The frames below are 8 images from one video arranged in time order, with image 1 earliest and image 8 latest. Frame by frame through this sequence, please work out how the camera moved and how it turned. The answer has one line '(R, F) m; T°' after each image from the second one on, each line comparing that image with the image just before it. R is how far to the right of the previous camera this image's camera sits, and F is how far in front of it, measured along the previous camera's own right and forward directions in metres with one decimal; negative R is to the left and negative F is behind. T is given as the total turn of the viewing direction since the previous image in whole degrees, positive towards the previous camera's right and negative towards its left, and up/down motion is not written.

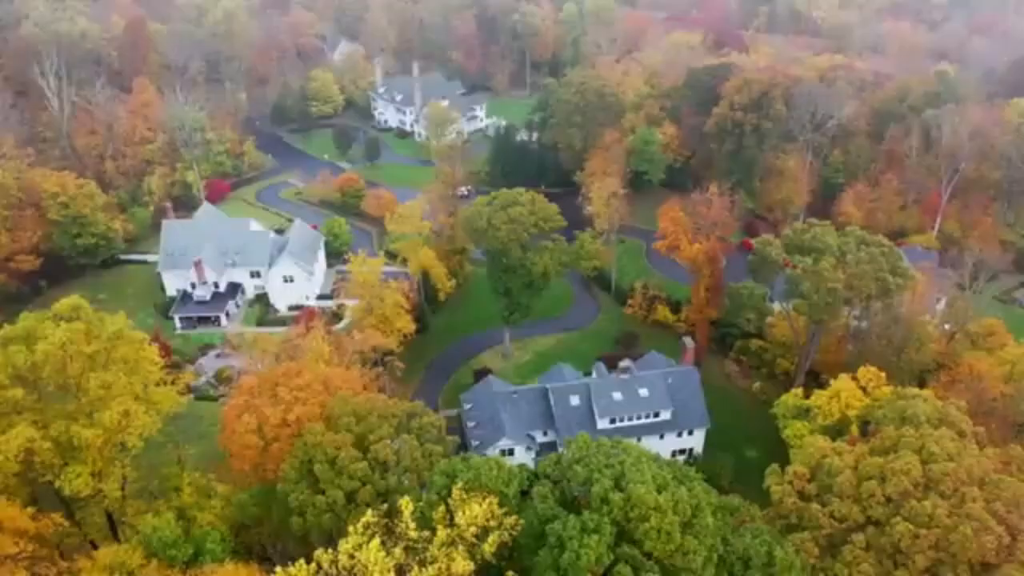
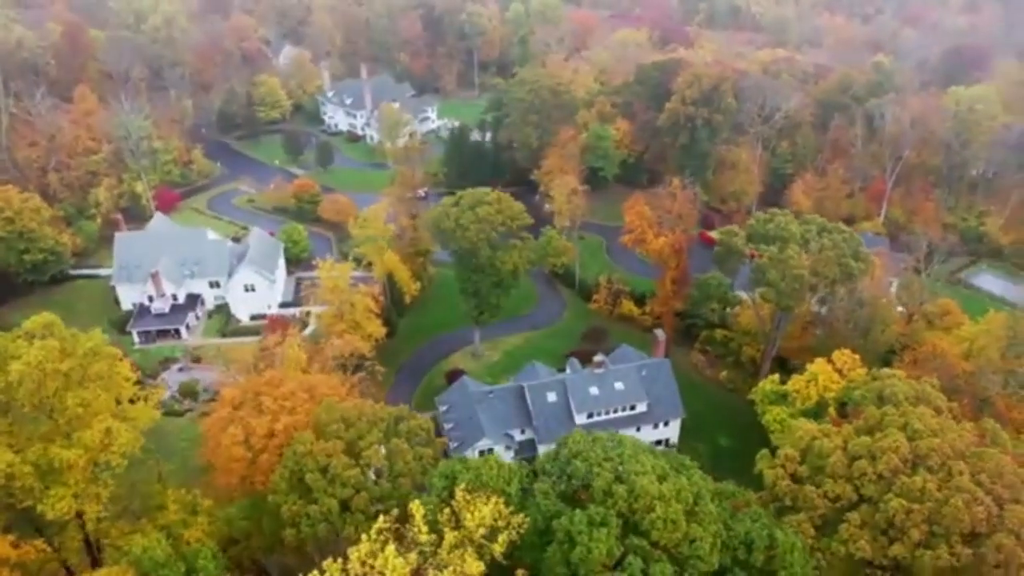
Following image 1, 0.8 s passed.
(-1.4, +0.1) m; +4°
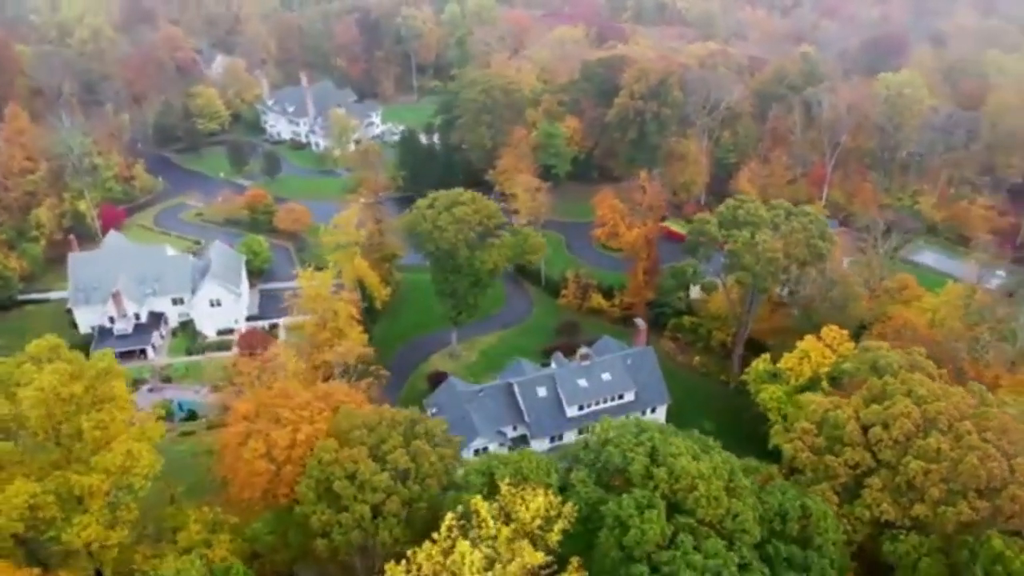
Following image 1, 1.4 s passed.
(-3.1, -0.1) m; +5°
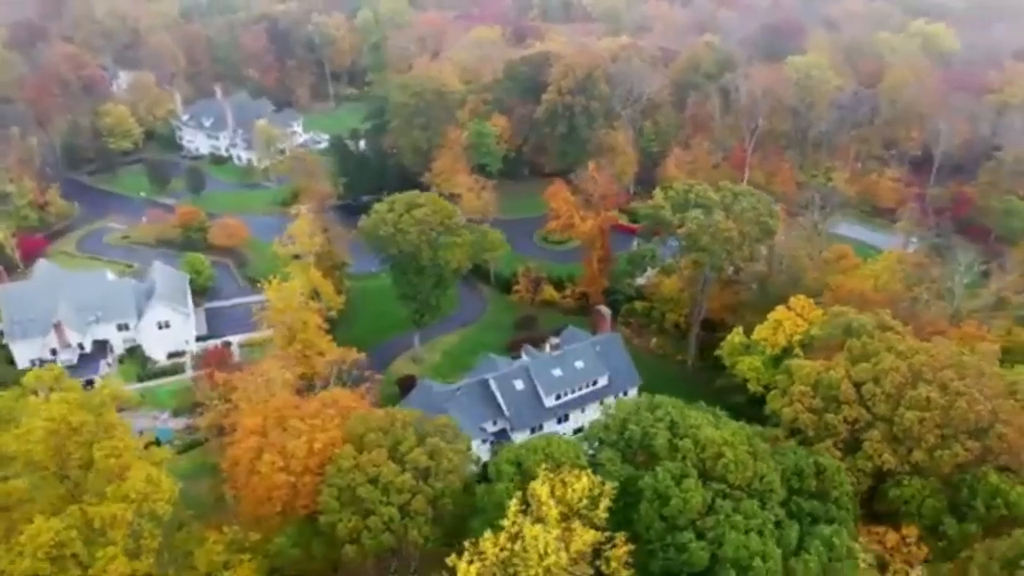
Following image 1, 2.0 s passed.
(-3.4, -0.2) m; +6°
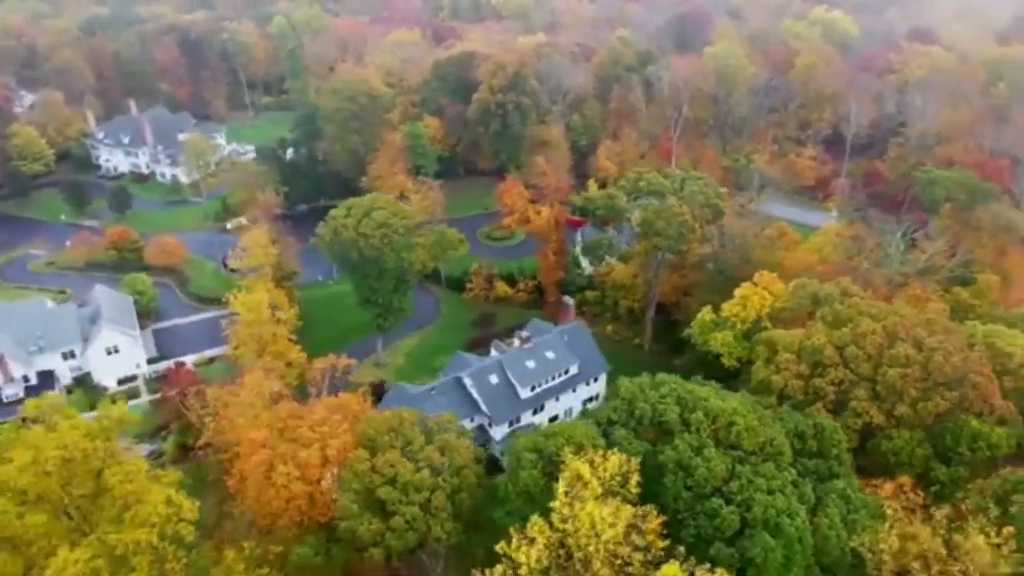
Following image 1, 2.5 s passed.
(-3.0, -0.3) m; +6°
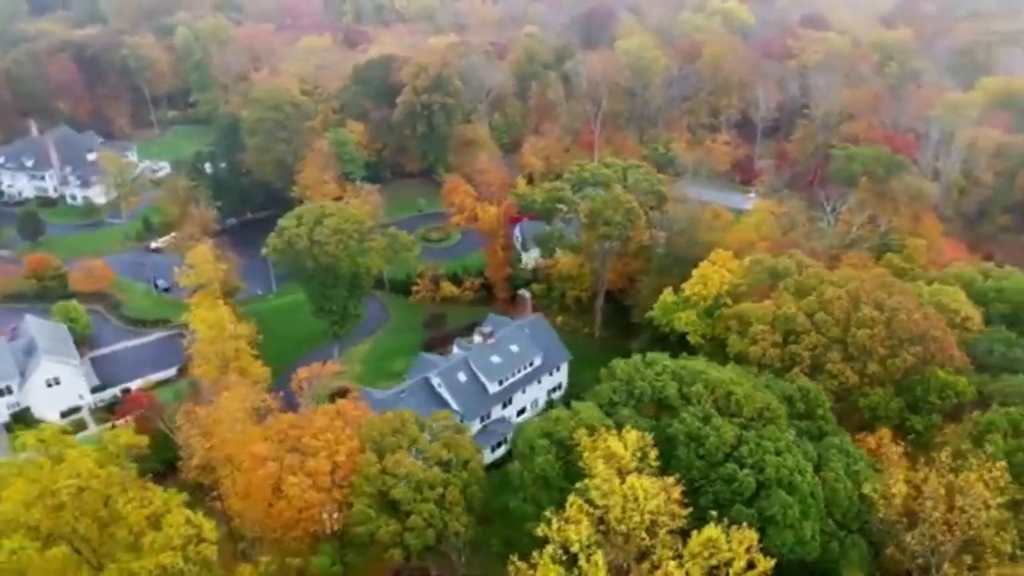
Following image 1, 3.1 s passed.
(-3.0, -0.3) m; +6°
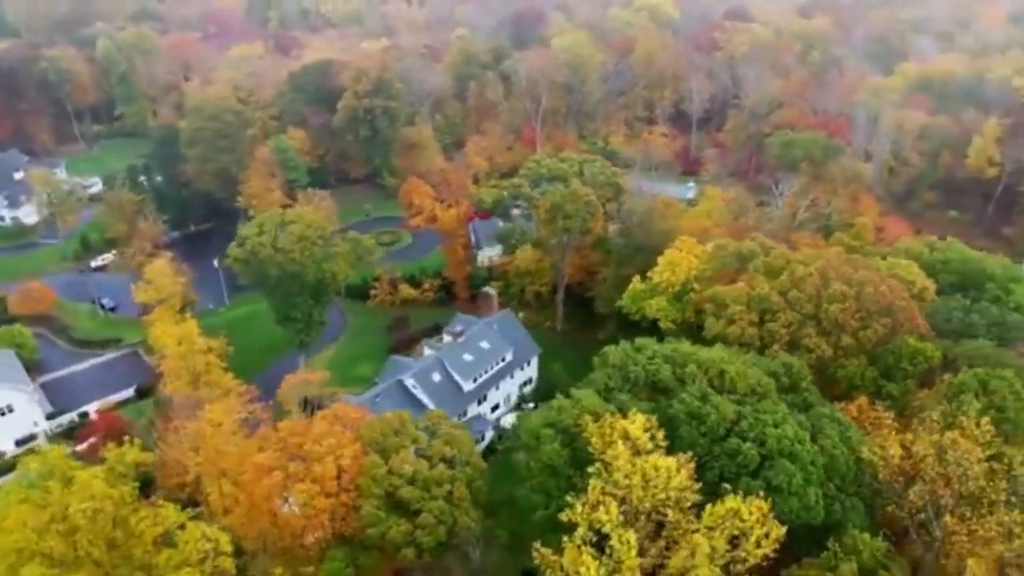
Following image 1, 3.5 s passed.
(-2.2, -0.3) m; +5°
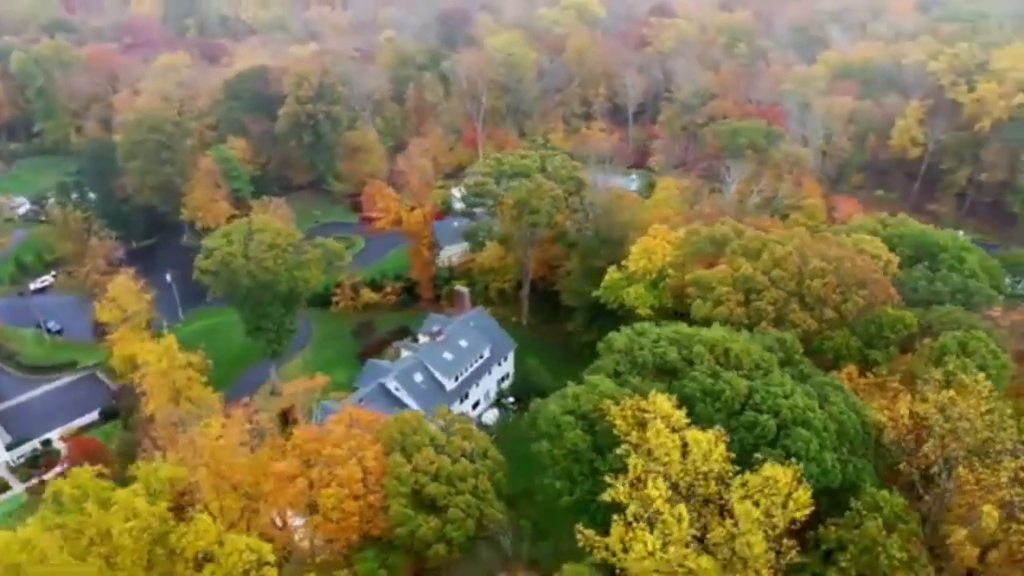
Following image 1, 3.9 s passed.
(-3.0, -0.2) m; +5°
